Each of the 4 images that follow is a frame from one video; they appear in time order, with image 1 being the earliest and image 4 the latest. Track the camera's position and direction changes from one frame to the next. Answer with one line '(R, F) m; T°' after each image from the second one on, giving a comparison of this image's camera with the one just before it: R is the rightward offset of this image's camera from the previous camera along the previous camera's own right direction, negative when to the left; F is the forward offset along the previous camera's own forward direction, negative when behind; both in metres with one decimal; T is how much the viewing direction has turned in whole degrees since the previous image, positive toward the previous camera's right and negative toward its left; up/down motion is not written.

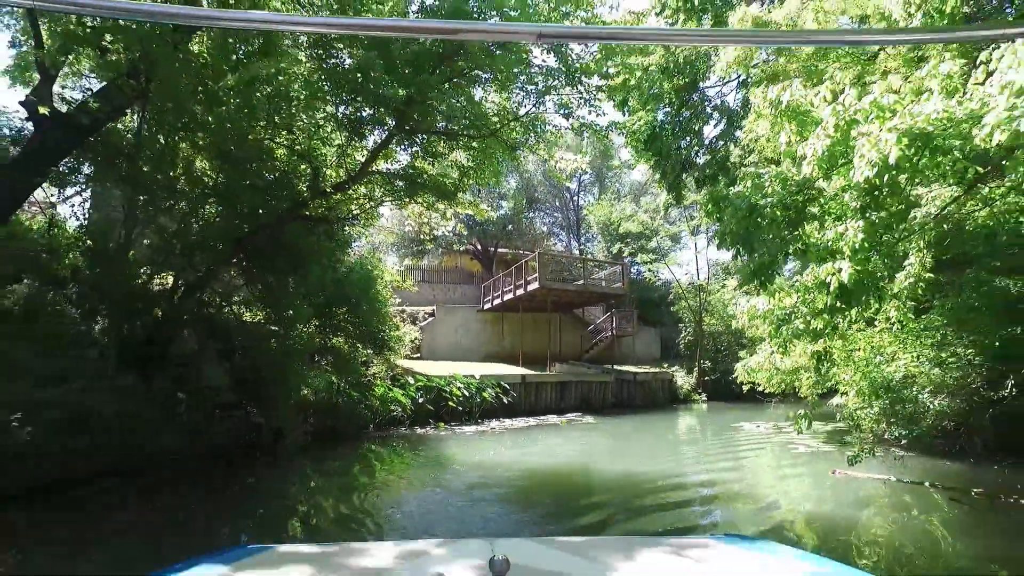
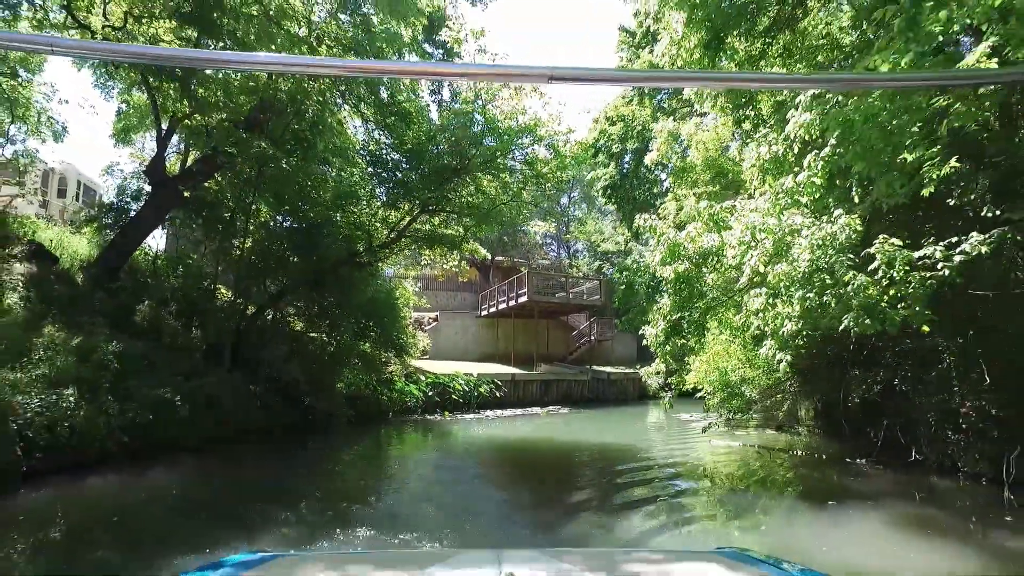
(+0.1, -3.2) m; 0°
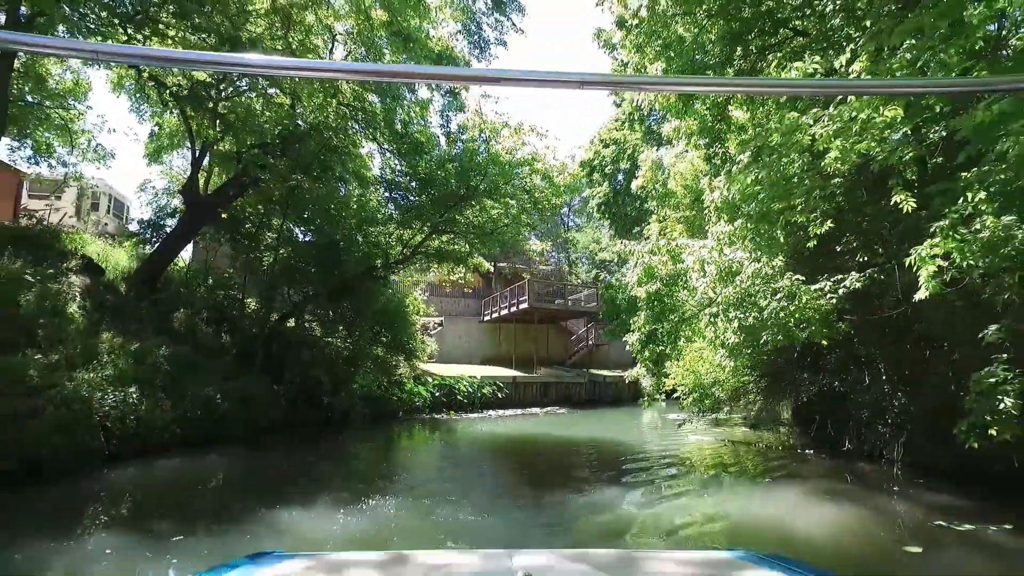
(0.0, -1.2) m; 0°
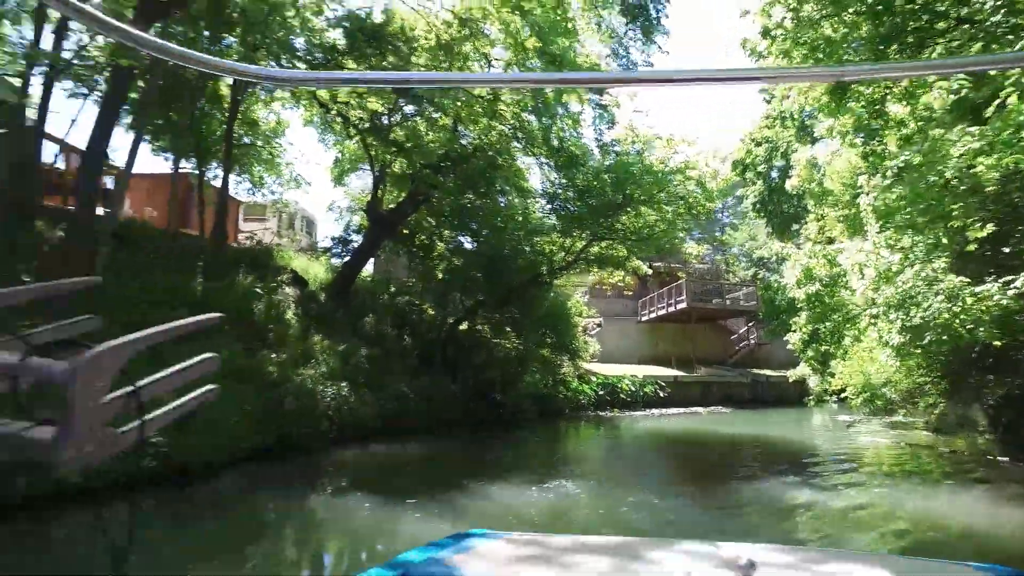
(-0.1, -0.7) m; -12°
